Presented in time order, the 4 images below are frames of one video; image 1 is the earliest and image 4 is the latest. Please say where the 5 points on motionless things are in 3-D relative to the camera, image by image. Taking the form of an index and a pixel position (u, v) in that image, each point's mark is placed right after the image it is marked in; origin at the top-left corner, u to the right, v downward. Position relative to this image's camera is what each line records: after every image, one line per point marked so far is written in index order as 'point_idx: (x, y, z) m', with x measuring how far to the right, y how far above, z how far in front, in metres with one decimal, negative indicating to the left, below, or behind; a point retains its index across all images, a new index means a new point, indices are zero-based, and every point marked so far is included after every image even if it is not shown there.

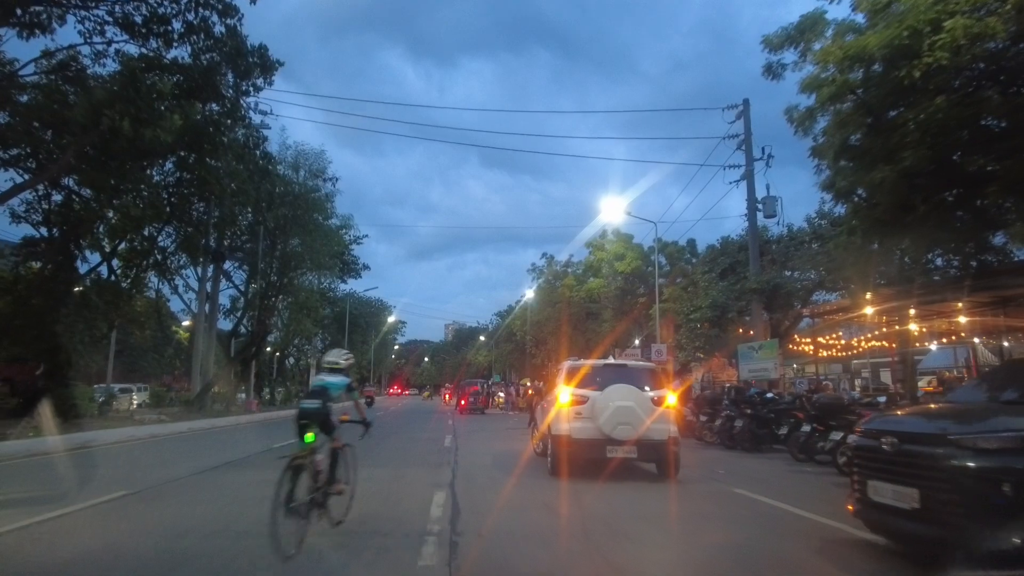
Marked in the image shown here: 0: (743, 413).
0: (+3.8, -2.1, +13.6) m
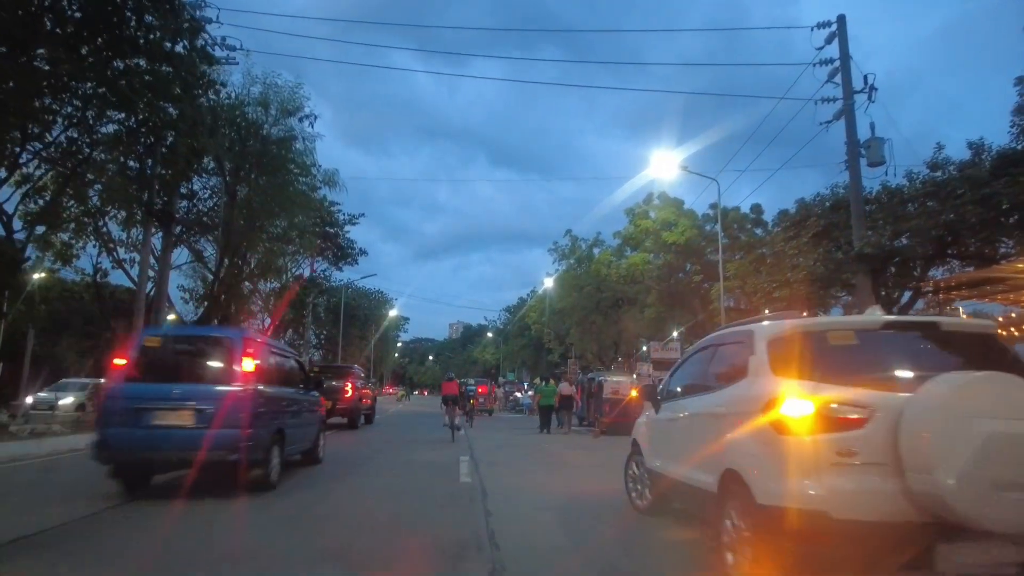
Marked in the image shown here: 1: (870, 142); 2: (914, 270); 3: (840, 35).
0: (+4.4, -1.4, +8.1) m
1: (+8.1, +3.3, +18.5) m
2: (+9.1, +0.4, +18.4) m
3: (+7.6, +5.8, +19.0) m
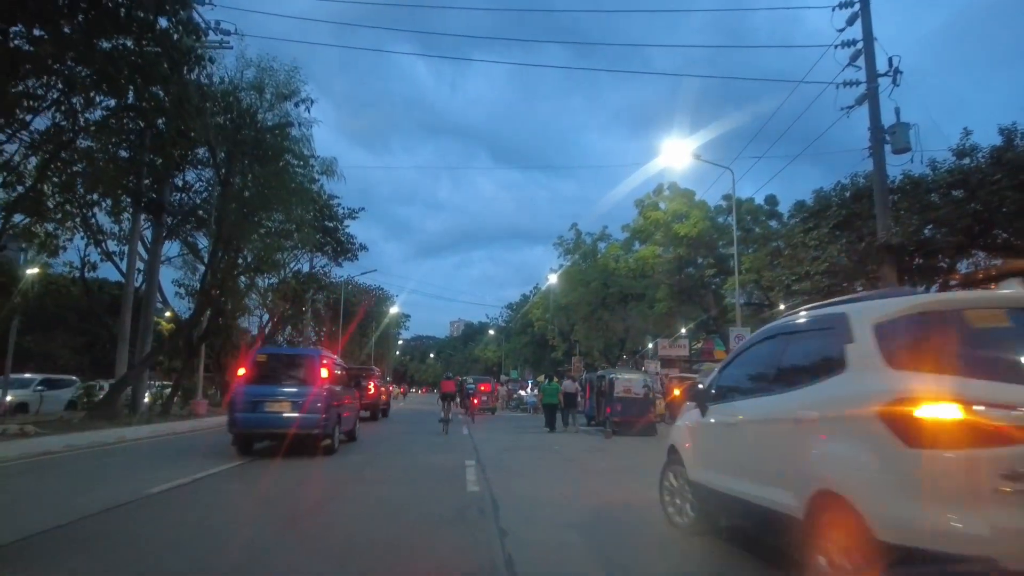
0: (+4.6, -1.3, +7.2) m
1: (+8.2, +3.4, +17.6) m
2: (+9.2, +0.5, +17.5) m
3: (+7.7, +6.0, +18.1) m
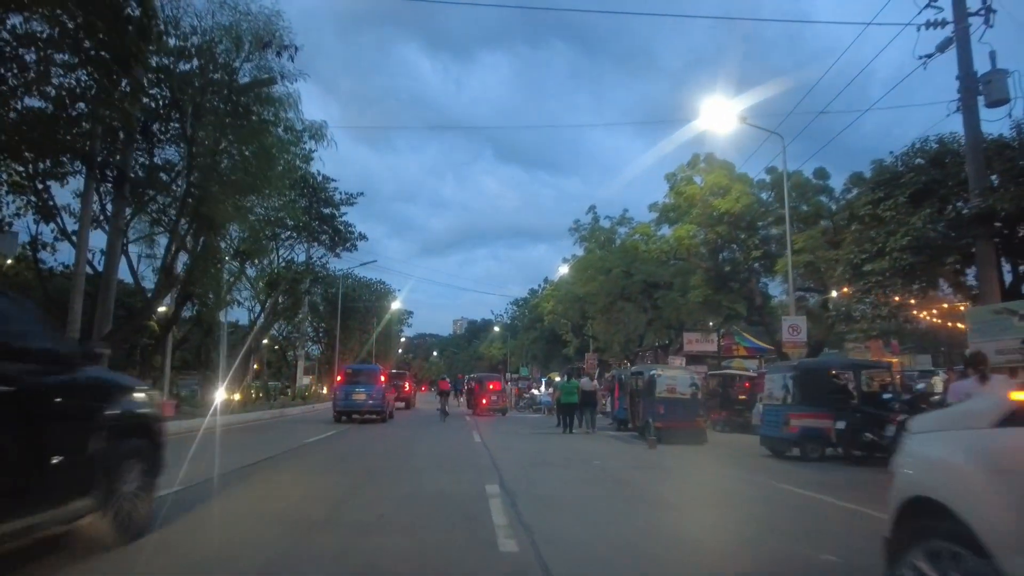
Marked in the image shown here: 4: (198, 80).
0: (+4.9, -0.9, +4.4) m
1: (+8.6, +3.8, +14.8) m
2: (+9.6, +0.9, +14.7) m
3: (+8.1, +6.3, +15.3) m
4: (-7.0, +4.6, +18.4) m
